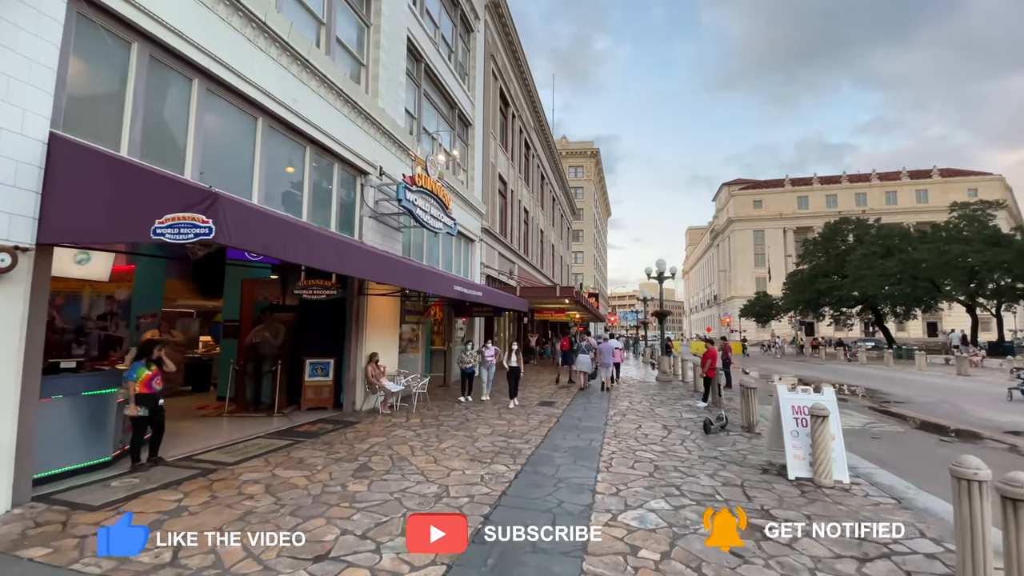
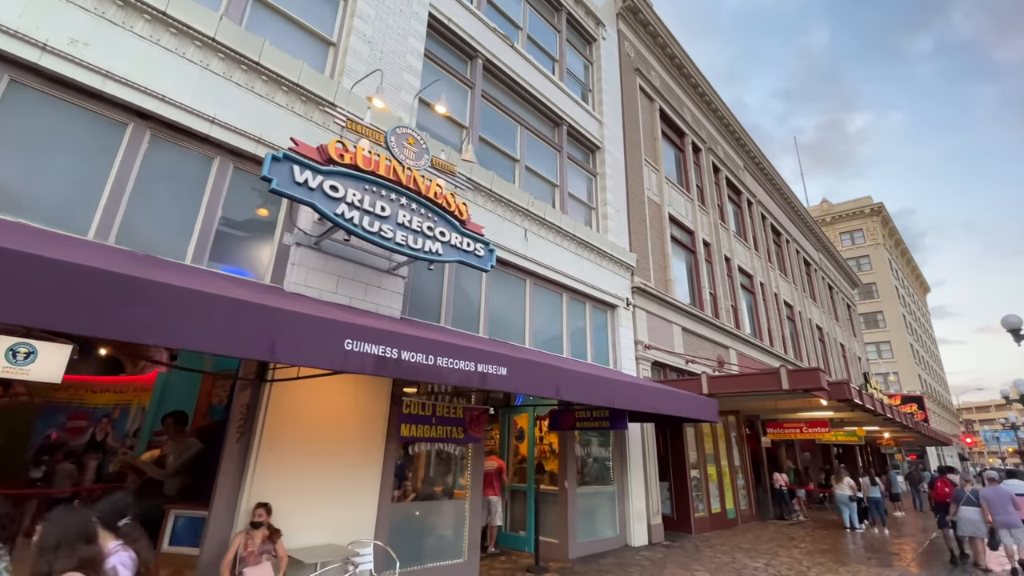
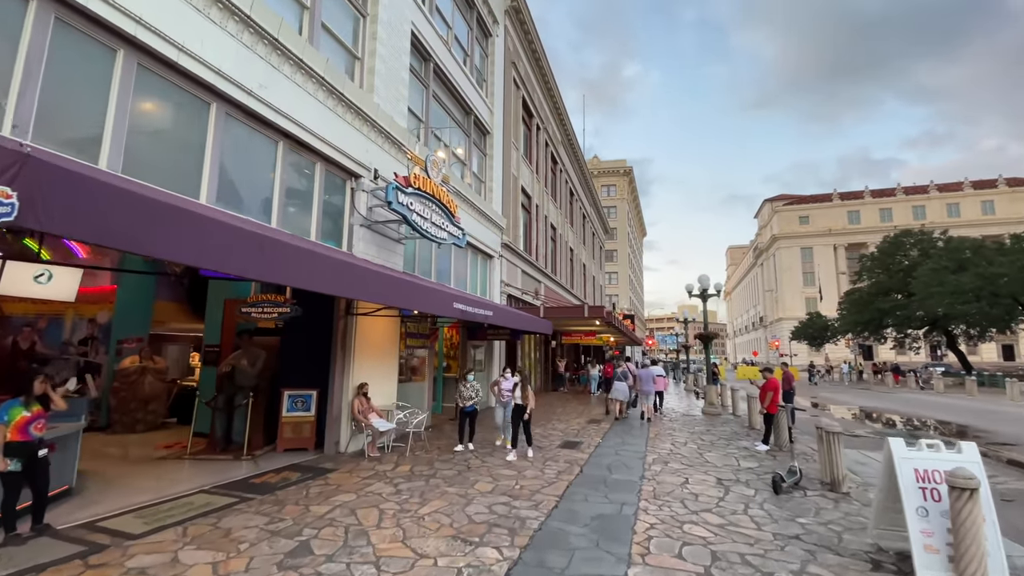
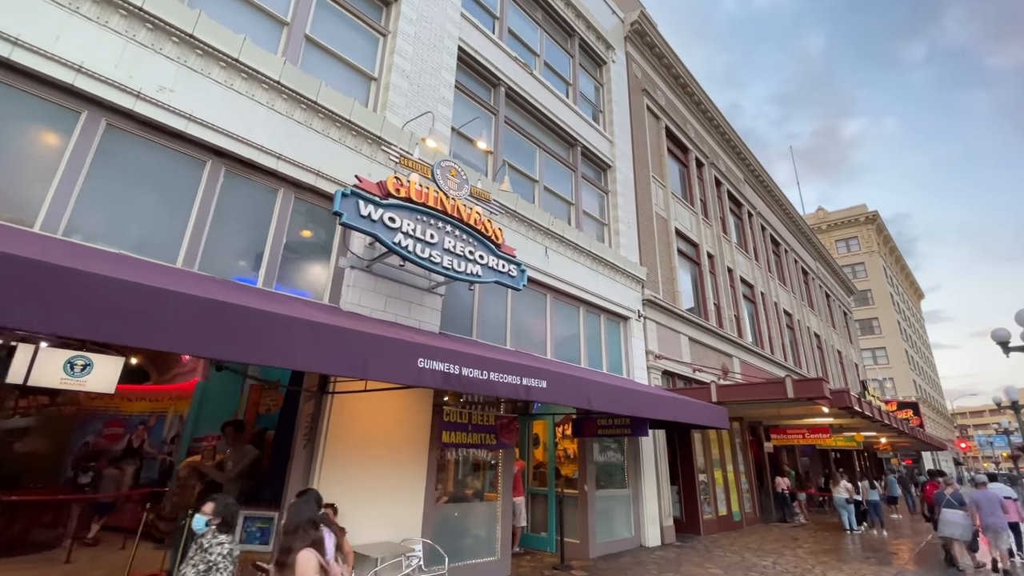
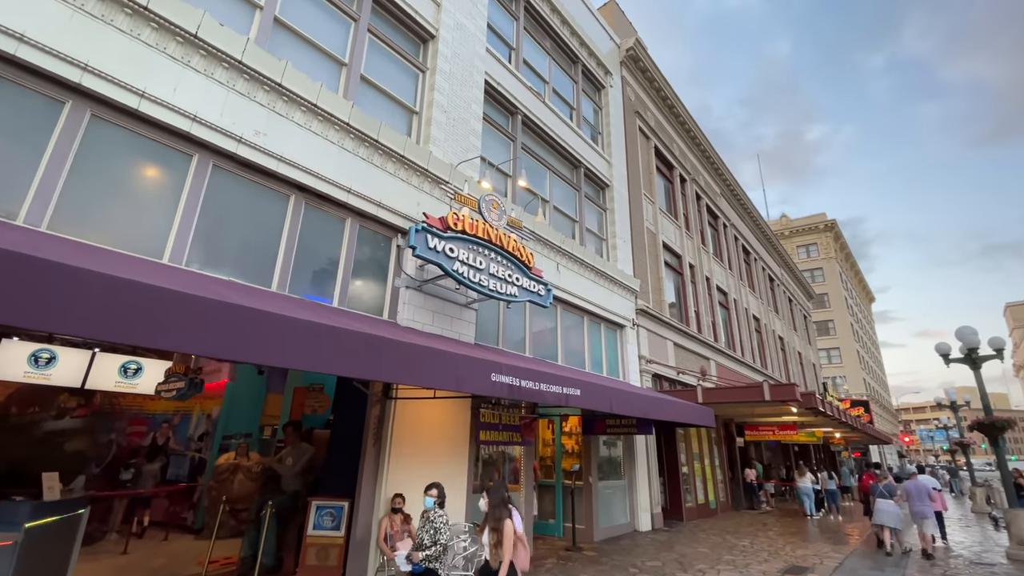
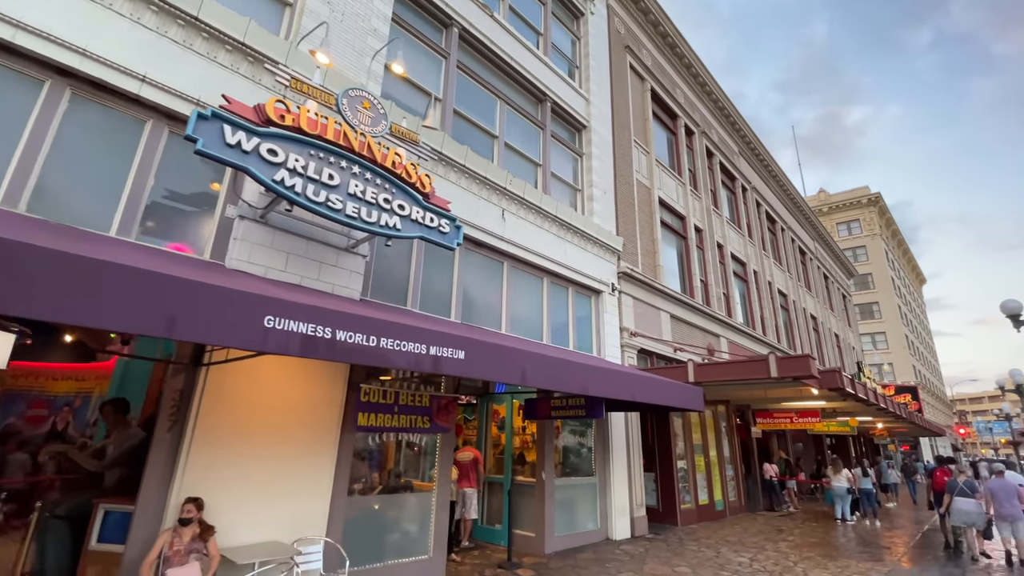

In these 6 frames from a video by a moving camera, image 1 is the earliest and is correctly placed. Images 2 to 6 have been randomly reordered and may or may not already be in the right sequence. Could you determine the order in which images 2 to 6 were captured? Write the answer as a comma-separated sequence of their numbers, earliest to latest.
3, 5, 4, 2, 6
